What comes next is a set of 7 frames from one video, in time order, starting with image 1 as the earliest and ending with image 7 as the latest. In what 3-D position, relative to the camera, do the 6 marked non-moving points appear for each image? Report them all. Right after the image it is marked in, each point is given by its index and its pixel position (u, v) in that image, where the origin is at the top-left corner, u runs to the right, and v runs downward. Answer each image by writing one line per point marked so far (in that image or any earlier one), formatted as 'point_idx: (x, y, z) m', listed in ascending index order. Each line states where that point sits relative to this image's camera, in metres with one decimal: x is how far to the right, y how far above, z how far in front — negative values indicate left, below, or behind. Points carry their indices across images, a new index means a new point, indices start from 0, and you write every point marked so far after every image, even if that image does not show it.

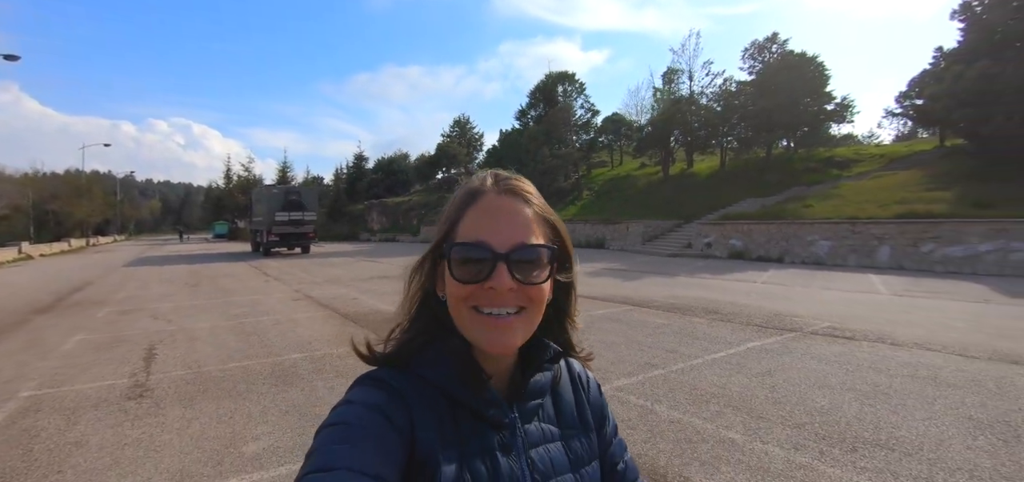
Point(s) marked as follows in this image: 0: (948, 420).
0: (+3.6, -1.5, +3.9) m
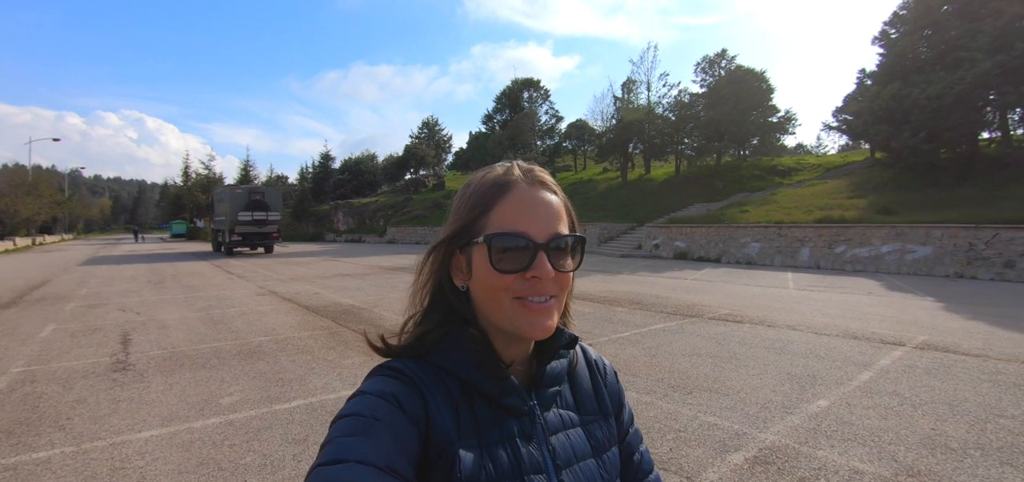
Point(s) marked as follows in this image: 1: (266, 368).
0: (+2.9, -1.5, +5.2) m
1: (-2.9, -1.5, +5.4) m
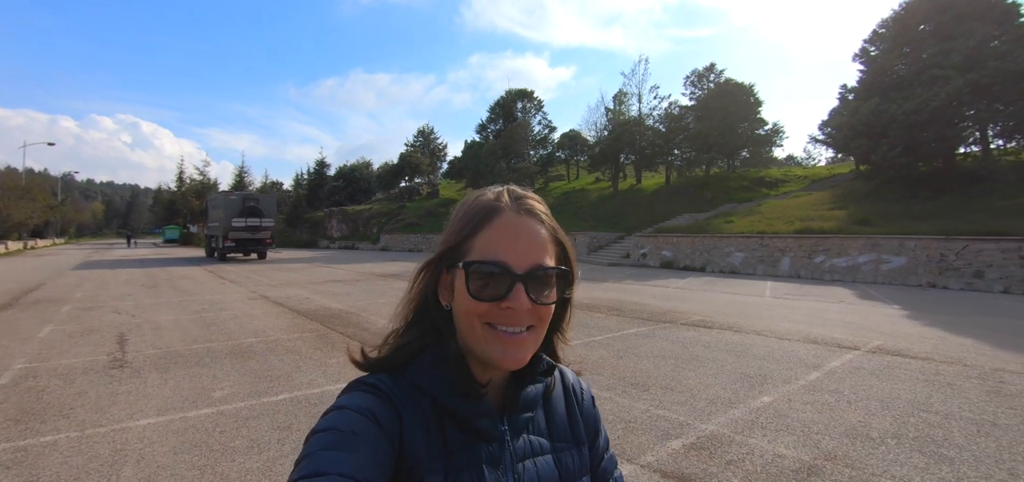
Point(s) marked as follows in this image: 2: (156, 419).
0: (+2.6, -1.6, +5.6) m
1: (-3.2, -1.5, +5.8) m
2: (-3.2, -1.6, +4.2) m
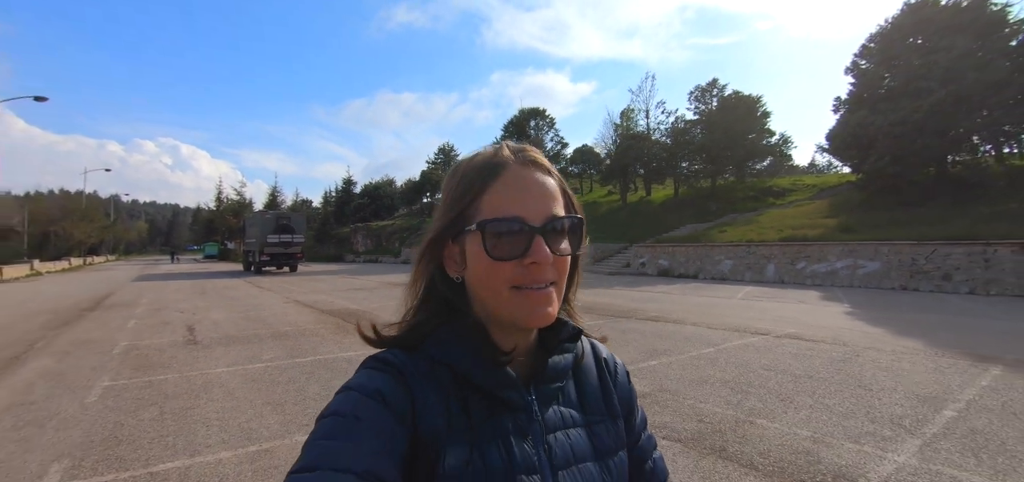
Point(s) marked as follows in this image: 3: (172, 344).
0: (+2.0, -1.7, +7.3) m
1: (-3.7, -1.7, +7.8) m
2: (-3.8, -1.7, +6.3) m
3: (-5.8, -1.8, +7.8) m
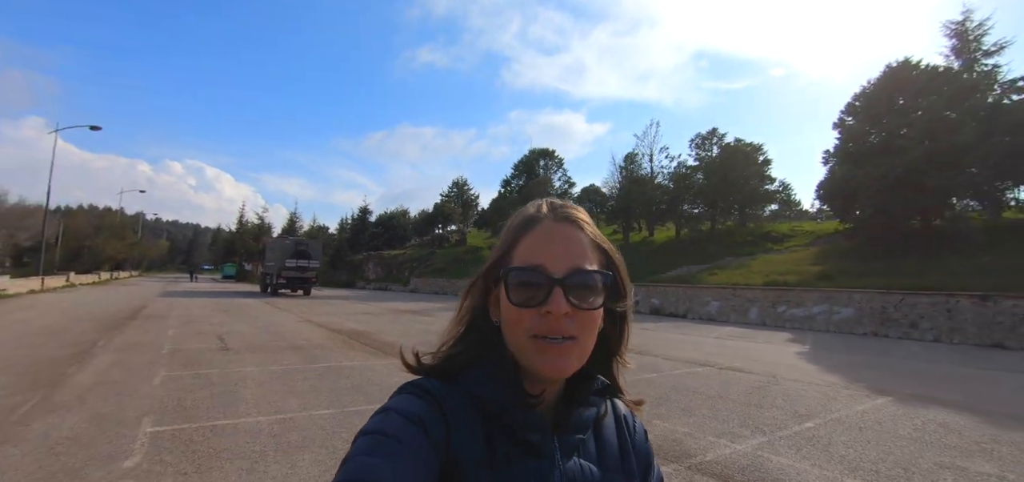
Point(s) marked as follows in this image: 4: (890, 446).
0: (+1.5, -2.5, +8.7) m
1: (-4.2, -2.3, +9.4) m
2: (-4.3, -2.1, +7.8) m
3: (-6.2, -2.2, +9.4) m
4: (+4.2, -2.3, +5.1) m
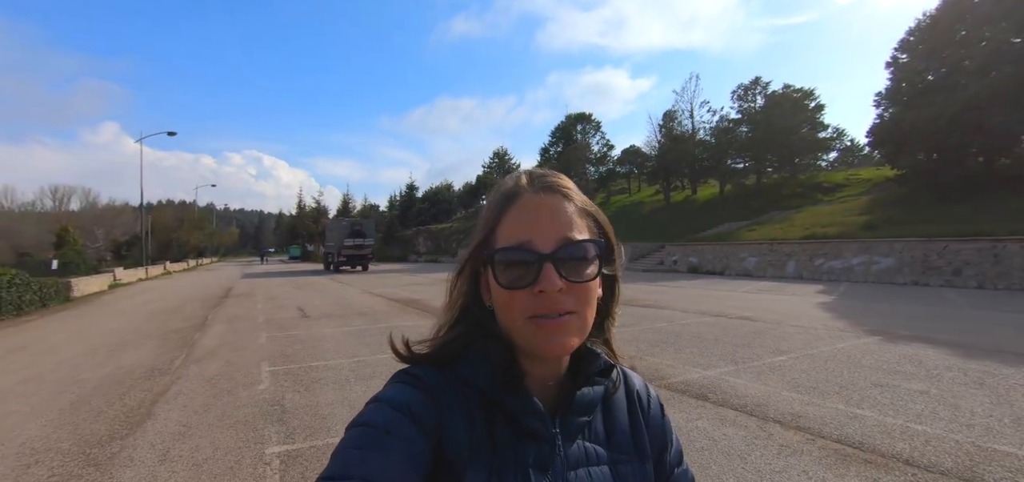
0: (+2.1, -1.8, +10.0) m
1: (-3.5, -1.9, +11.2) m
2: (-3.8, -1.9, +9.7) m
3: (-5.5, -1.9, +11.5) m
4: (+4.4, -1.7, +6.2) m
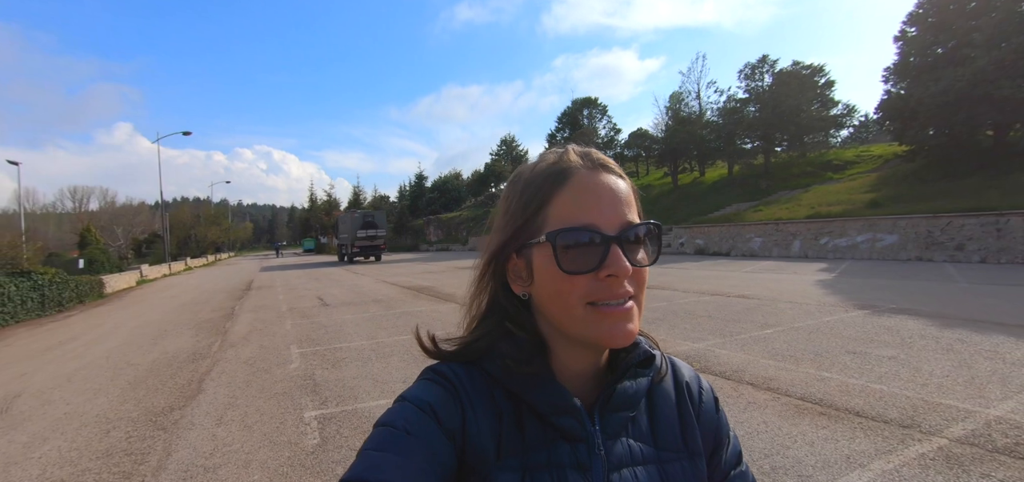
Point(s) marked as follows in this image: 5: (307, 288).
0: (+2.3, -1.5, +10.6) m
1: (-3.3, -1.6, +11.9) m
2: (-3.6, -1.7, +10.4) m
3: (-5.3, -1.8, +12.3) m
4: (+4.5, -1.4, +6.7) m
5: (-7.7, -1.8, +17.2) m
